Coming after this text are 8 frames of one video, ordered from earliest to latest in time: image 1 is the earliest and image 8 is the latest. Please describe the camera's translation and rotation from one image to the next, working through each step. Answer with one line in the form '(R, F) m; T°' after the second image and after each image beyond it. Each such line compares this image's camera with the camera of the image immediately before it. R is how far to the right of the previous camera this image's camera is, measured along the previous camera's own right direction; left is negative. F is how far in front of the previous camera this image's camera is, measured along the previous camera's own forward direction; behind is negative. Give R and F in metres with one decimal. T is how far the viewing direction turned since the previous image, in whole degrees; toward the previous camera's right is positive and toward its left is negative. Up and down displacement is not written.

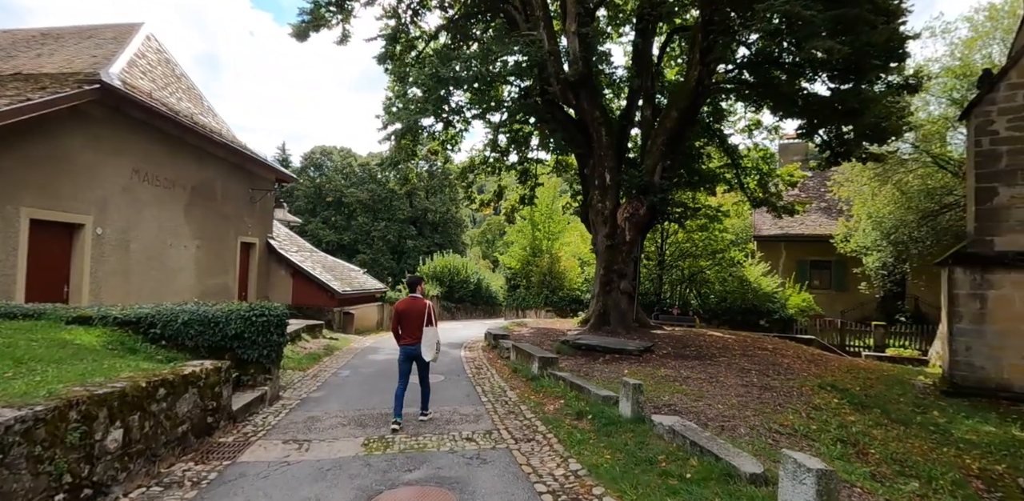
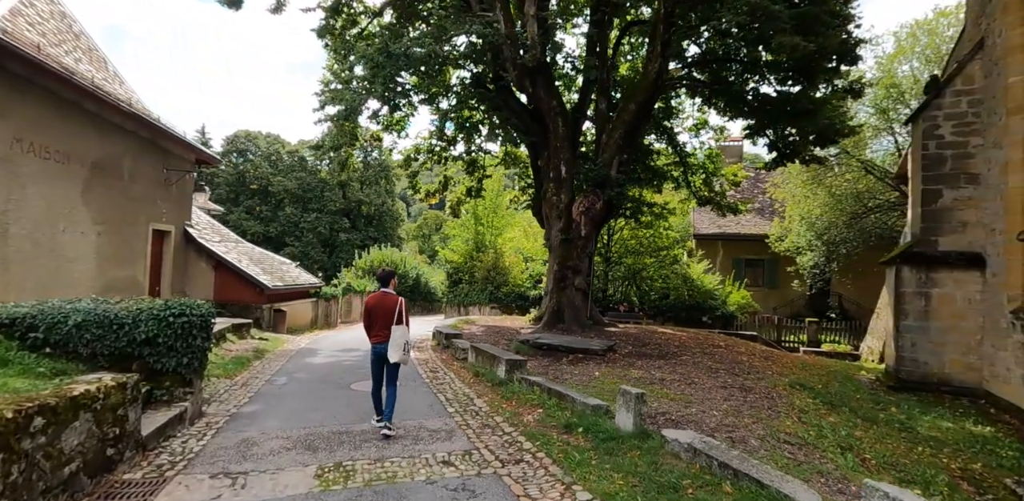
(-0.4, +0.8) m; +7°
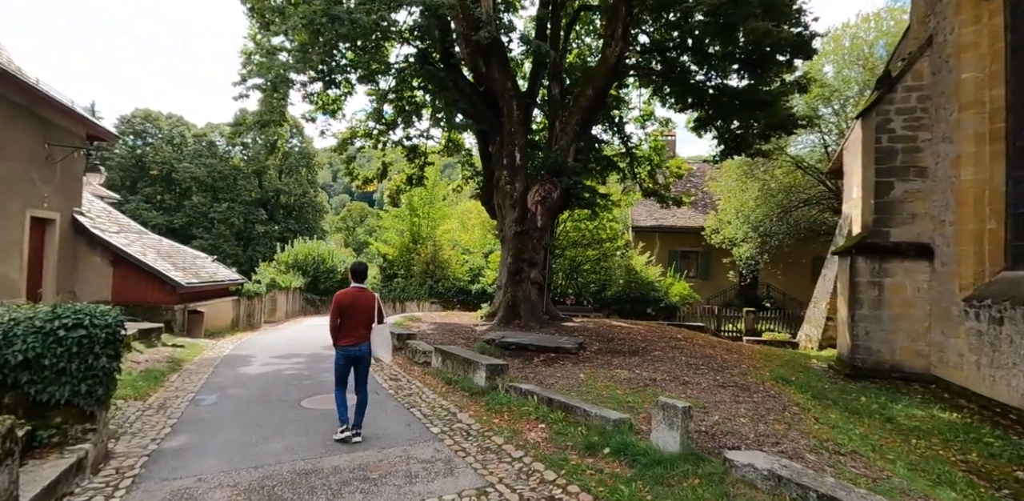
(-0.6, +0.9) m; +8°
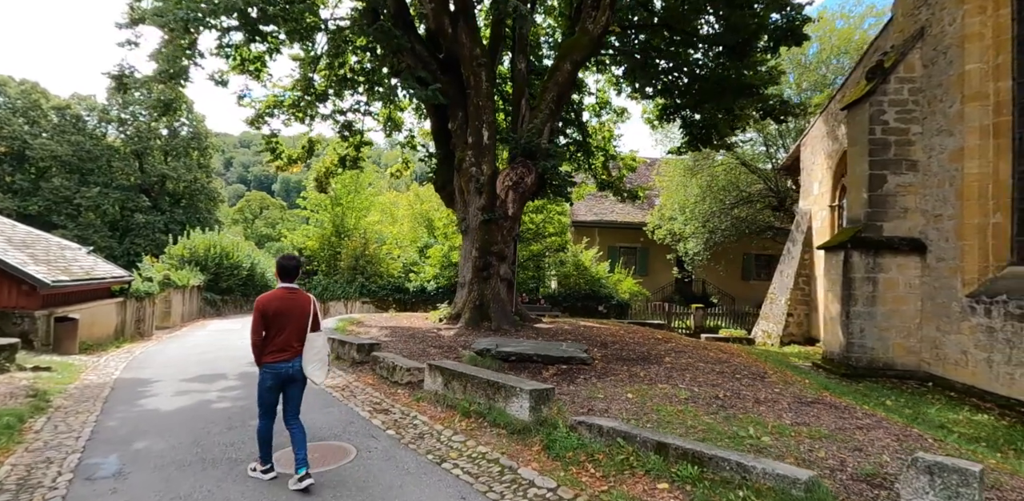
(-1.1, +1.7) m; +10°
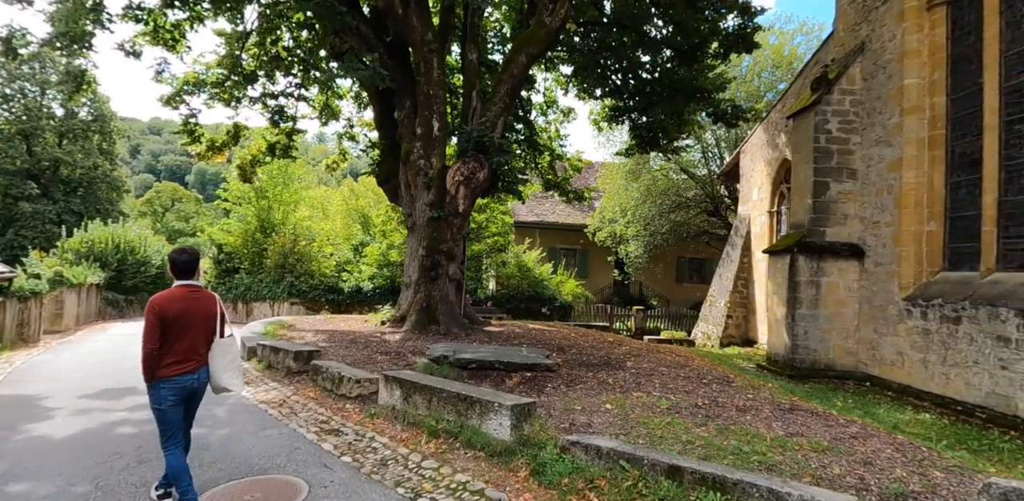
(-0.3, +0.5) m; +7°
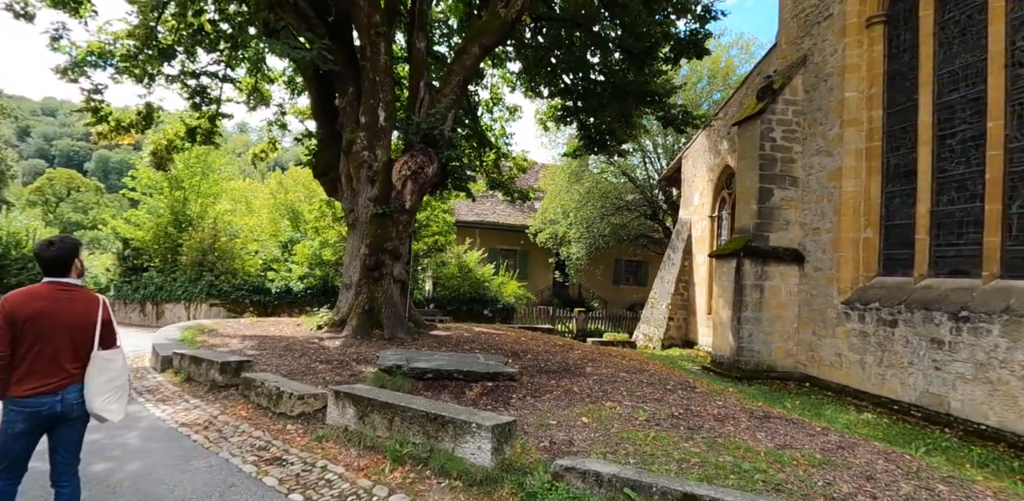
(-0.3, +0.5) m; +7°
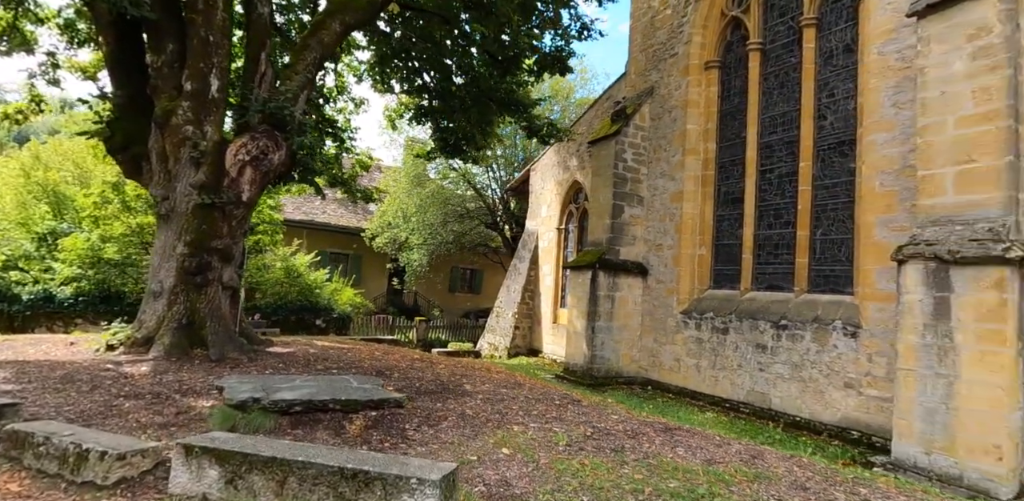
(-0.7, +0.8) m; +19°
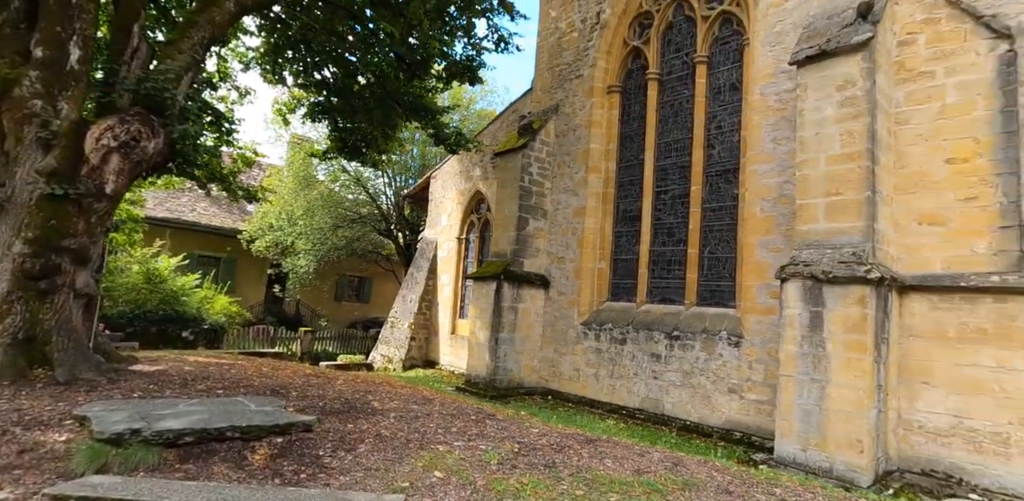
(-0.4, +0.3) m; +12°
